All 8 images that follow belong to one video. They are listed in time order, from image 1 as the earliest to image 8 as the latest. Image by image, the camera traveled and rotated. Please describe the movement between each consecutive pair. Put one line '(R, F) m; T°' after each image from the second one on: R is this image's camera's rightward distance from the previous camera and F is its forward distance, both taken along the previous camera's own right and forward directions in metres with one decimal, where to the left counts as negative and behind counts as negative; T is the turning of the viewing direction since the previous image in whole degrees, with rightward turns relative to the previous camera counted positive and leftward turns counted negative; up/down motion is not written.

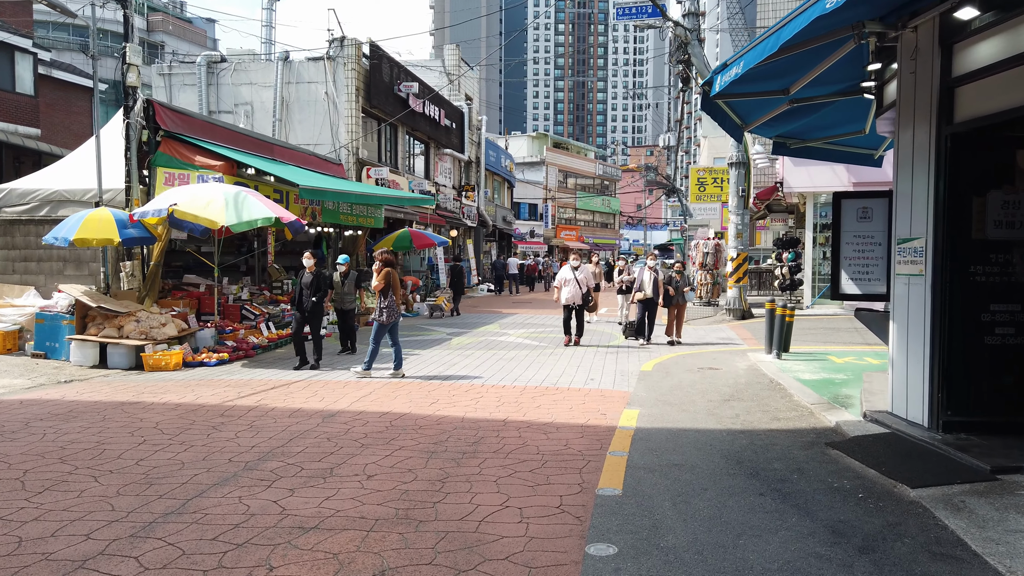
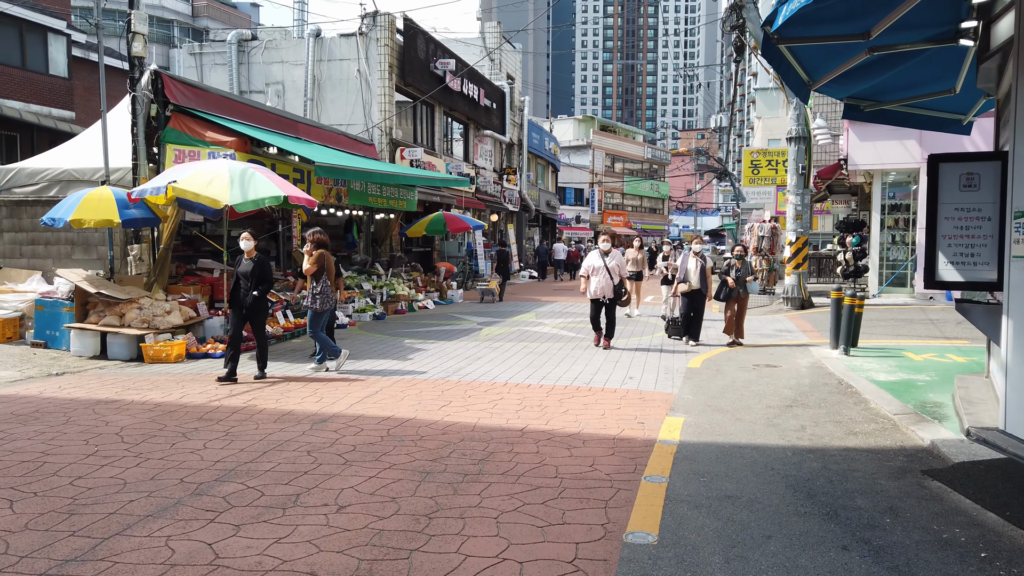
(+0.2, +1.0) m; -4°
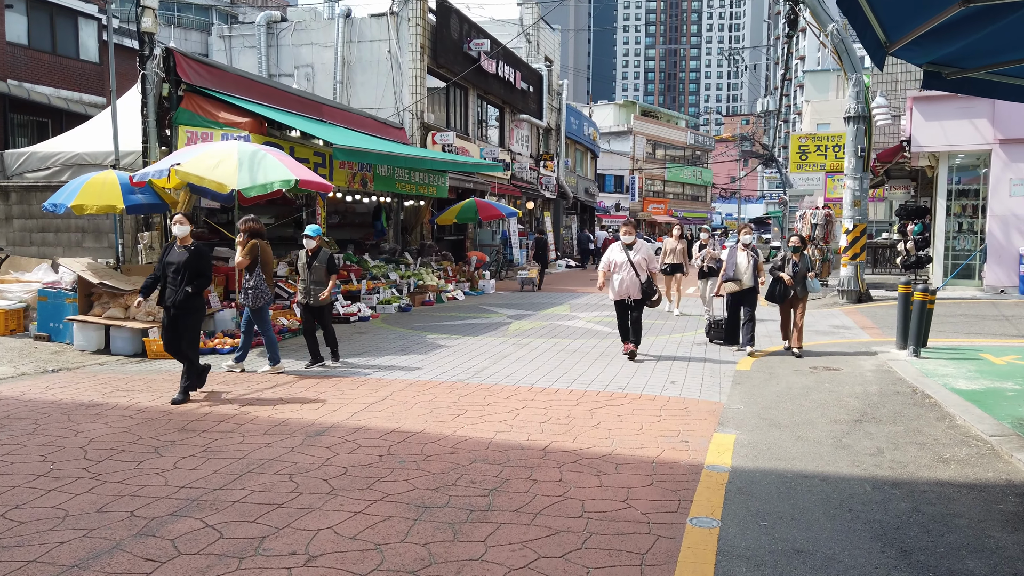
(+0.1, +0.8) m; -3°
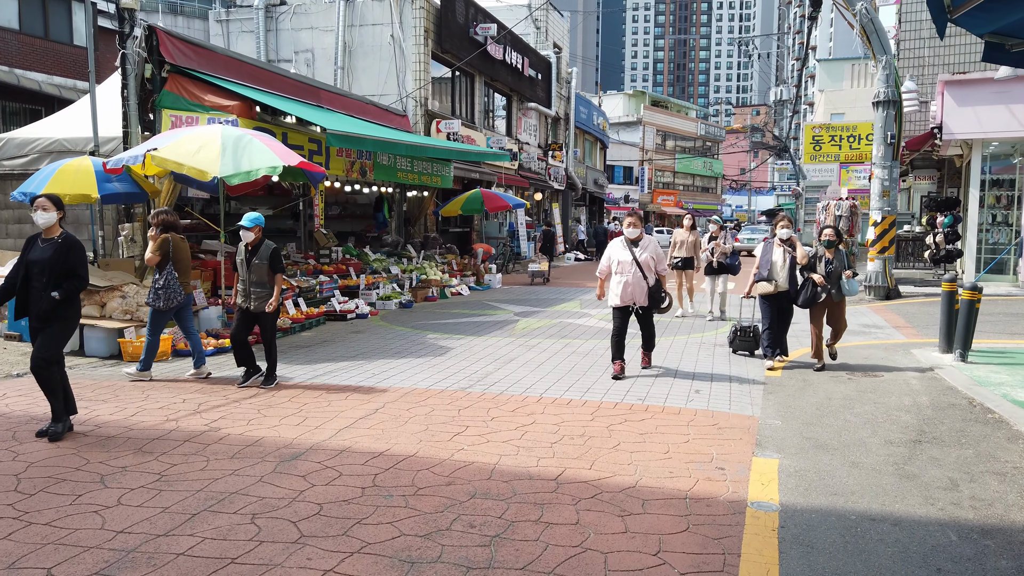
(0.0, +0.7) m; -1°
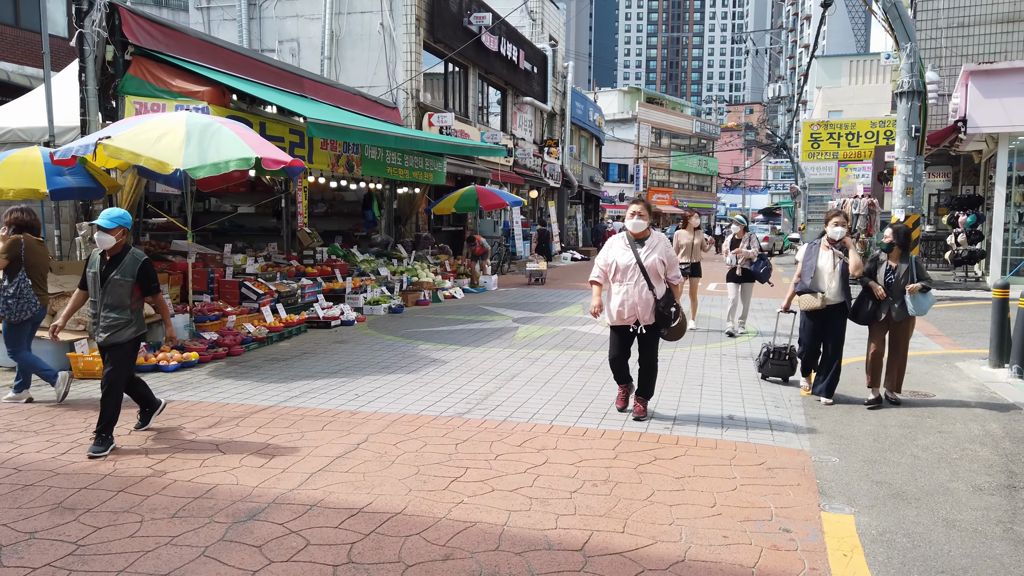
(-0.1, +0.9) m; +1°
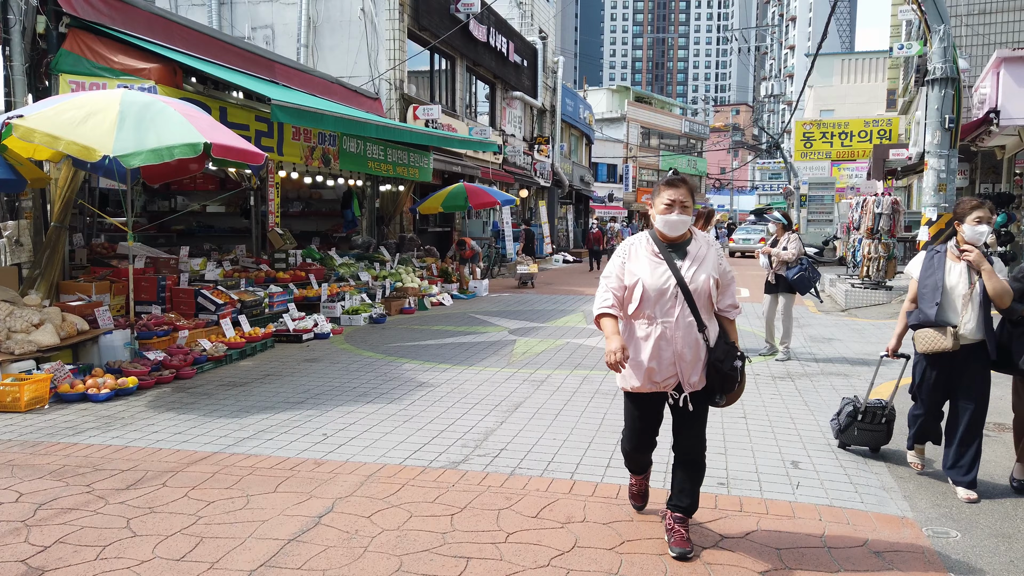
(-0.1, +1.2) m; +1°
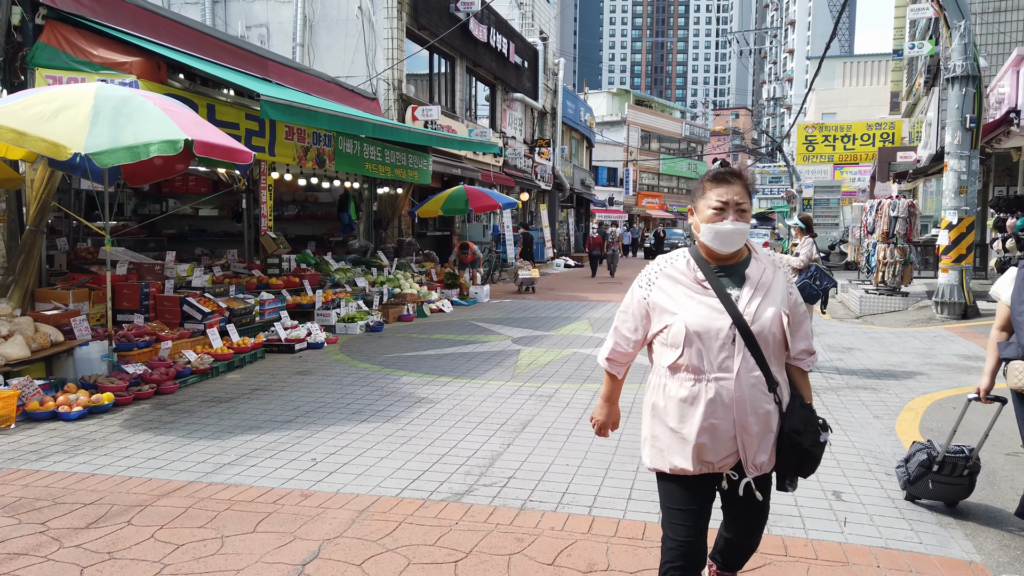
(-0.1, +0.5) m; 0°
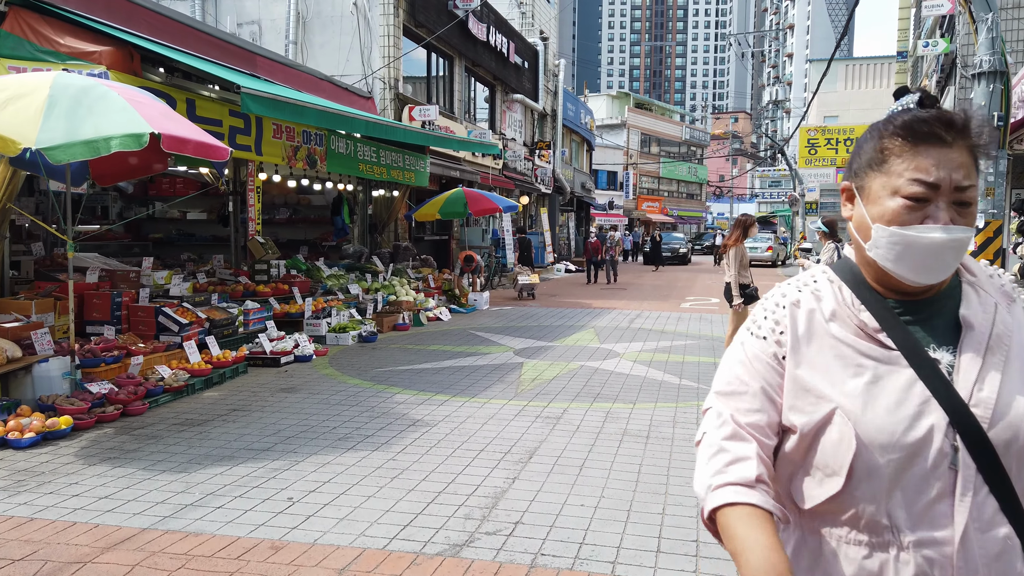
(0.0, +0.6) m; 0°
